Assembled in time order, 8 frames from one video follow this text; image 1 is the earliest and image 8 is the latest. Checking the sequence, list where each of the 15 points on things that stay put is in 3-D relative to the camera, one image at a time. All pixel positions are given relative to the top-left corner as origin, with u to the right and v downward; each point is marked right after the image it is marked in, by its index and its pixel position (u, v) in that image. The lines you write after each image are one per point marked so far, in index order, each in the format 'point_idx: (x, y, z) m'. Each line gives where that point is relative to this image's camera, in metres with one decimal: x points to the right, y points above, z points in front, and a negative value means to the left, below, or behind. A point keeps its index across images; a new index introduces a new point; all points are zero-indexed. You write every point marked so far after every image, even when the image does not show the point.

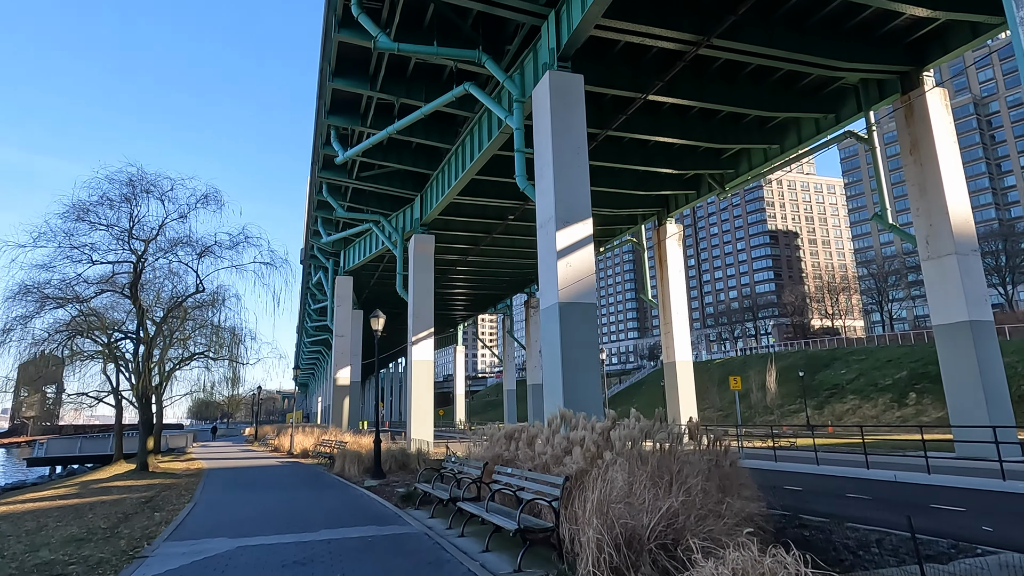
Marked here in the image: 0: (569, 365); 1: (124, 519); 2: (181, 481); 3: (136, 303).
0: (+0.9, -1.3, +10.8) m
1: (-4.1, -2.5, +7.0) m
2: (-5.8, -3.4, +11.8) m
3: (-8.9, -0.4, +15.5) m
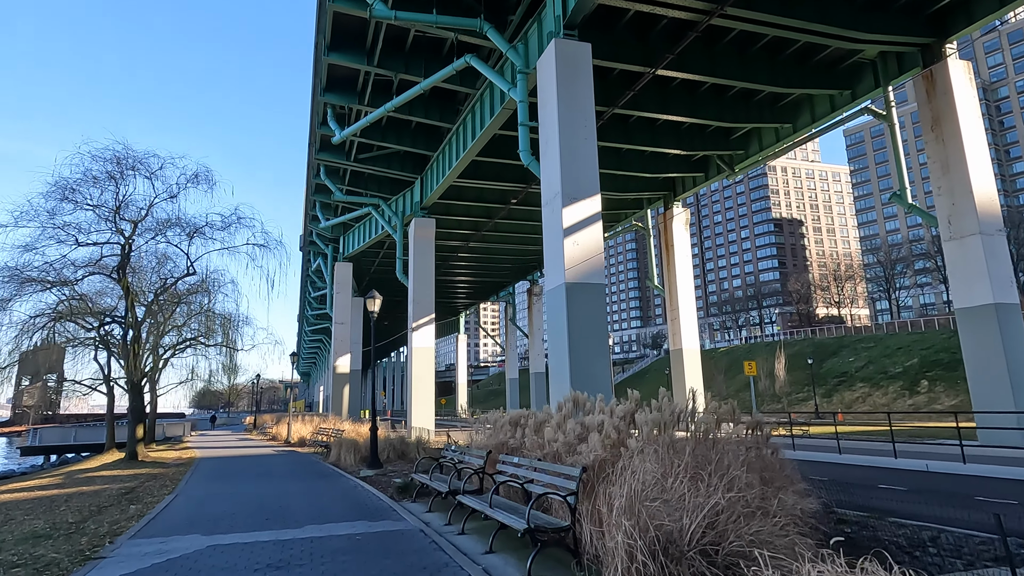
0: (+1.0, -1.0, +10.2) m
1: (-4.1, -2.2, +6.5) m
2: (-5.8, -3.1, +11.2) m
3: (-8.8, 0.0, +15.0) m
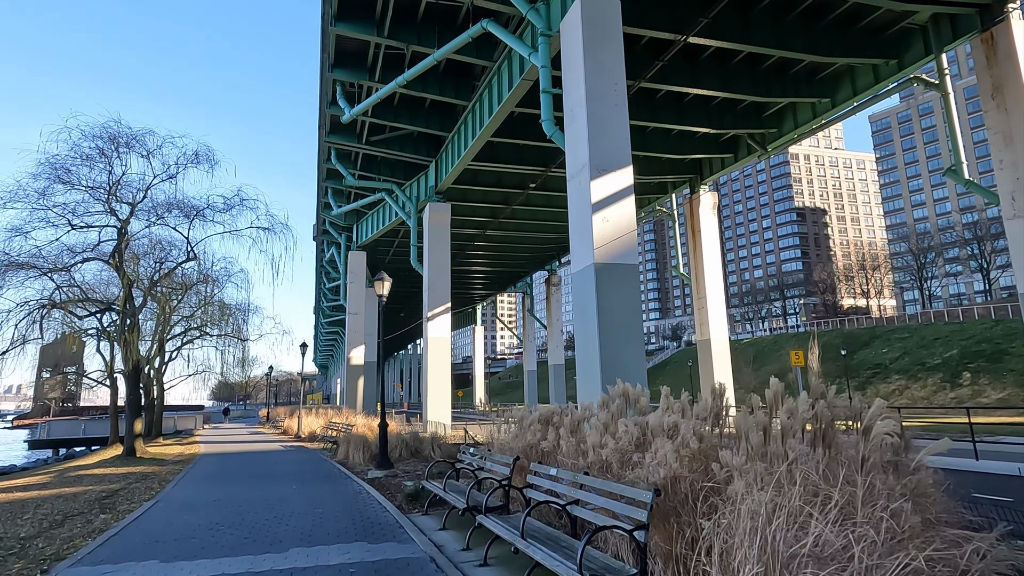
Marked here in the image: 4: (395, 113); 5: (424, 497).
0: (+1.3, -0.7, +9.2) m
1: (-3.8, -2.0, +5.6) m
2: (-5.4, -2.8, +10.4) m
3: (-8.3, +0.3, +14.1) m
4: (-3.3, +4.9, +18.5) m
5: (-0.8, -2.0, +6.2) m
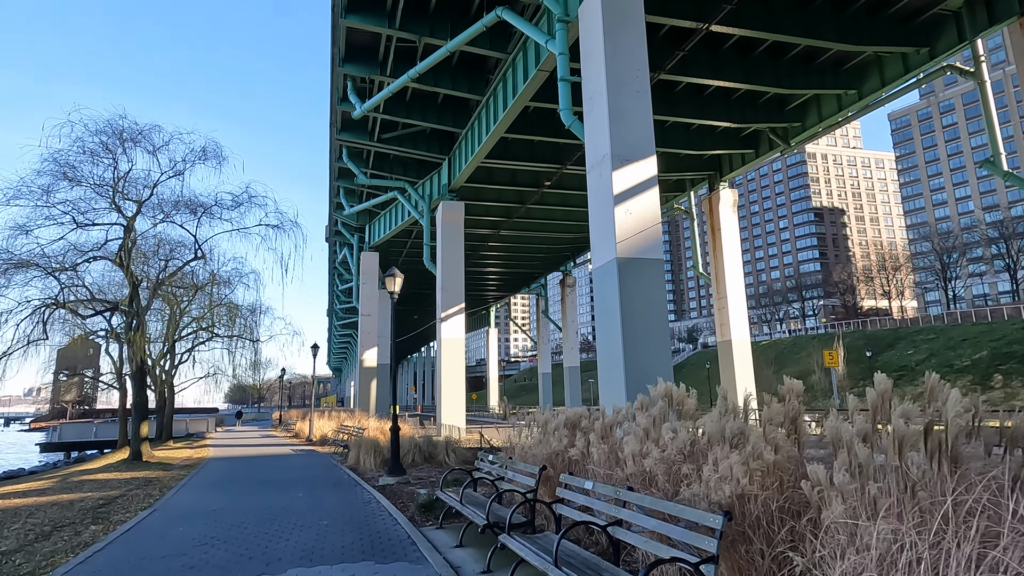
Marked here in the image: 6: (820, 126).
0: (+1.5, -0.7, +8.7) m
1: (-3.7, -1.9, +5.2) m
2: (-5.1, -2.8, +10.0) m
3: (-8.0, +0.3, +13.8) m
4: (-2.9, +4.9, +18.1) m
5: (-0.6, -1.9, +5.7) m
6: (+9.0, +4.7, +19.4) m
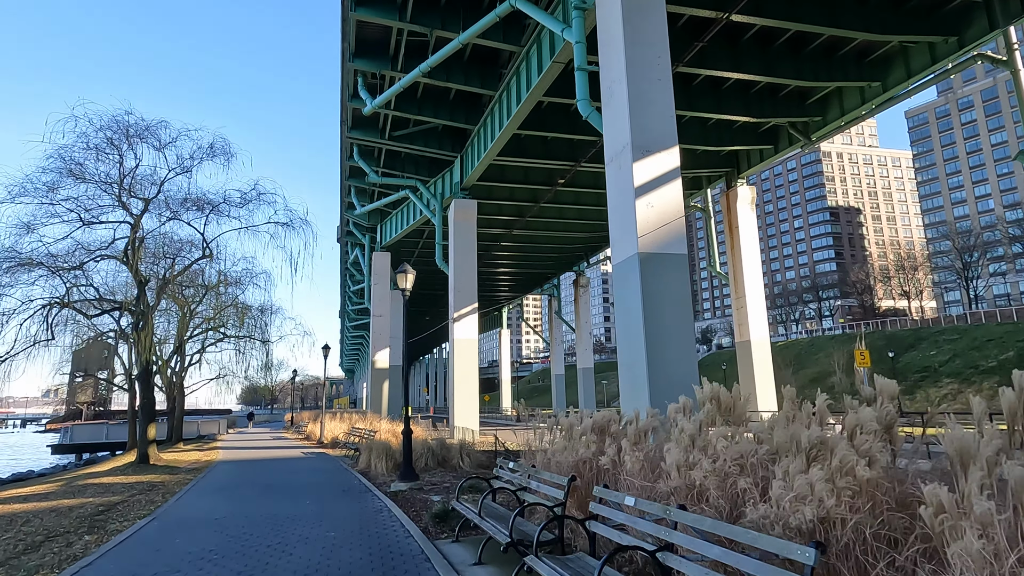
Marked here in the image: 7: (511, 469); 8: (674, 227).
0: (+1.8, -0.6, +8.3) m
1: (-3.5, -1.9, +4.8) m
2: (-4.9, -2.8, +9.7) m
3: (-7.7, +0.3, +13.6) m
4: (-2.5, +4.9, +17.8) m
5: (-0.5, -1.8, +5.3) m
6: (+9.4, +4.8, +18.9) m
7: (0.0, -1.5, +5.4) m
8: (+2.1, +0.8, +8.7) m
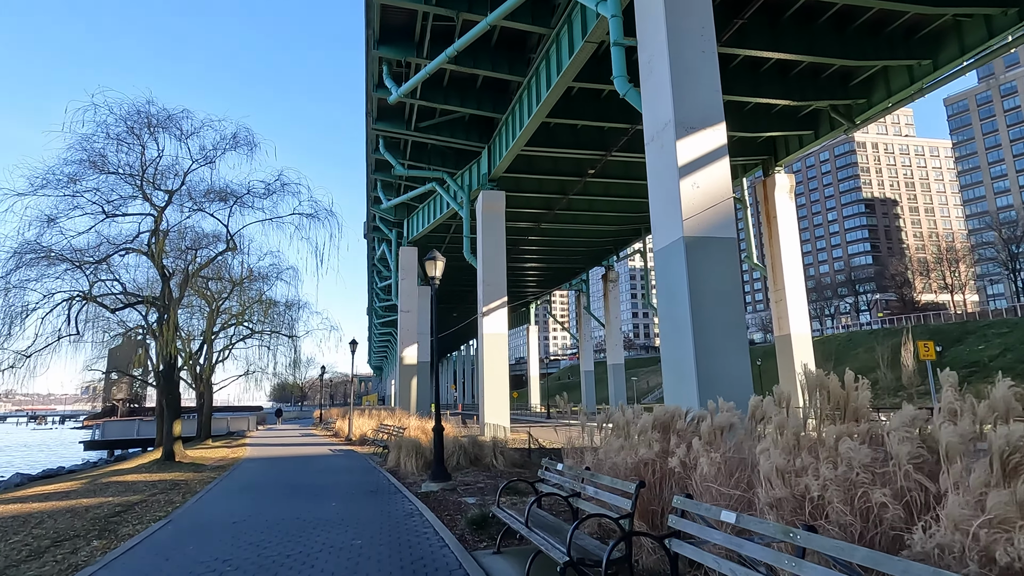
0: (+2.2, -0.5, +7.7) m
1: (-3.2, -1.8, +4.4) m
2: (-4.4, -2.7, +9.4) m
3: (-7.1, +0.4, +13.4) m
4: (-1.7, +5.1, +17.4) m
5: (-0.1, -1.7, +4.8) m
6: (+10.2, +5.0, +17.9) m
7: (+0.3, -1.3, +4.9) m
8: (+2.6, +1.0, +8.1) m
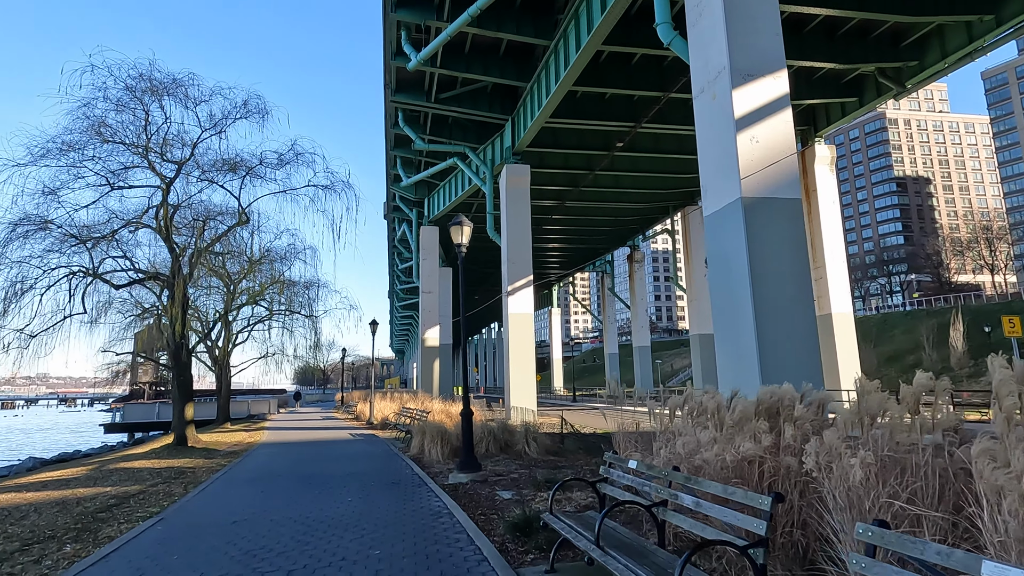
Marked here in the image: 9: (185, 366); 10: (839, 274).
0: (+2.6, -0.1, +6.8) m
1: (-2.9, -1.5, +3.7) m
2: (-4.0, -2.3, +8.7) m
3: (-6.5, +0.9, +12.7) m
4: (-1.1, +5.6, +16.4) m
5: (+0.2, -1.5, +4.0) m
6: (+10.8, +5.7, +16.6) m
7: (+0.6, -1.1, +4.0) m
8: (+2.9, +1.3, +7.2) m
9: (-6.7, -1.6, +13.8) m
10: (+9.2, +0.3, +18.7) m
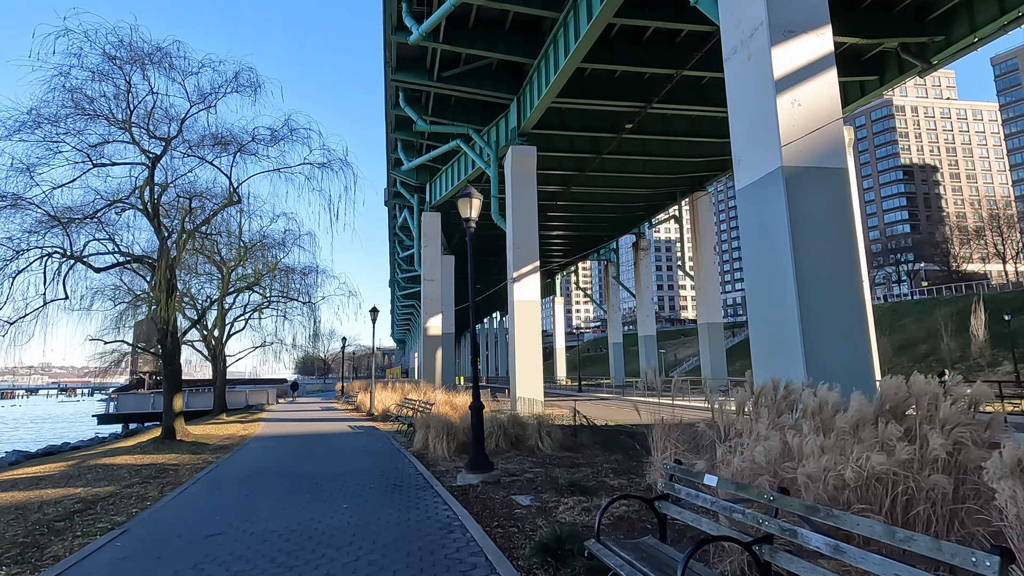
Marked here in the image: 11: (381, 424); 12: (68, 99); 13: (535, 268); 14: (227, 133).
0: (+2.7, +0.1, +6.1) m
1: (-2.8, -1.4, +3.1) m
2: (-3.8, -2.1, +8.0) m
3: (-6.4, +1.1, +12.0) m
4: (-1.0, +6.0, +15.6) m
5: (+0.3, -1.3, +3.3) m
6: (+11.0, +6.0, +15.8) m
7: (+0.7, -0.9, +3.3) m
8: (+3.1, +1.5, +6.4) m
9: (-6.6, -1.3, +13.1) m
10: (+9.4, +0.7, +18.0) m
11: (-3.3, -3.3, +16.4) m
12: (-6.5, +2.8, +9.7) m
13: (+0.6, +0.6, +17.6) m
14: (-4.9, +2.7, +11.5) m
